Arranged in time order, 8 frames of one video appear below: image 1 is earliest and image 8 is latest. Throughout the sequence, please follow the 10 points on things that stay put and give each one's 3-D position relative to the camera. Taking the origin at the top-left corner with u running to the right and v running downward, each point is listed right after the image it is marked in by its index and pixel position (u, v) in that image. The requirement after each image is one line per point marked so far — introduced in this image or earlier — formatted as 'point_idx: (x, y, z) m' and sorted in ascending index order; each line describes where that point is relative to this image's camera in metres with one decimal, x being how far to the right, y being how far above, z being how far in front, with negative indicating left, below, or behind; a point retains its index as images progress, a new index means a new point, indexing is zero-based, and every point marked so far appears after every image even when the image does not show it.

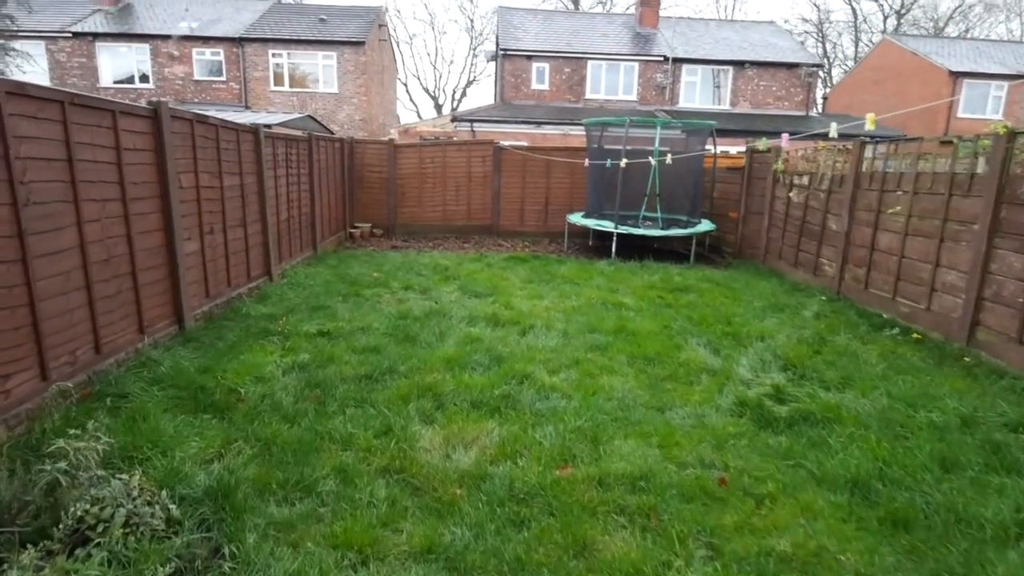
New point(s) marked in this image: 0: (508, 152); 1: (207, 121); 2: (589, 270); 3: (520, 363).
0: (-0.1, +2.4, +10.2) m
1: (-2.4, +1.3, +4.6) m
2: (+1.0, +0.2, +7.4) m
3: (+0.1, -0.5, +3.8) m
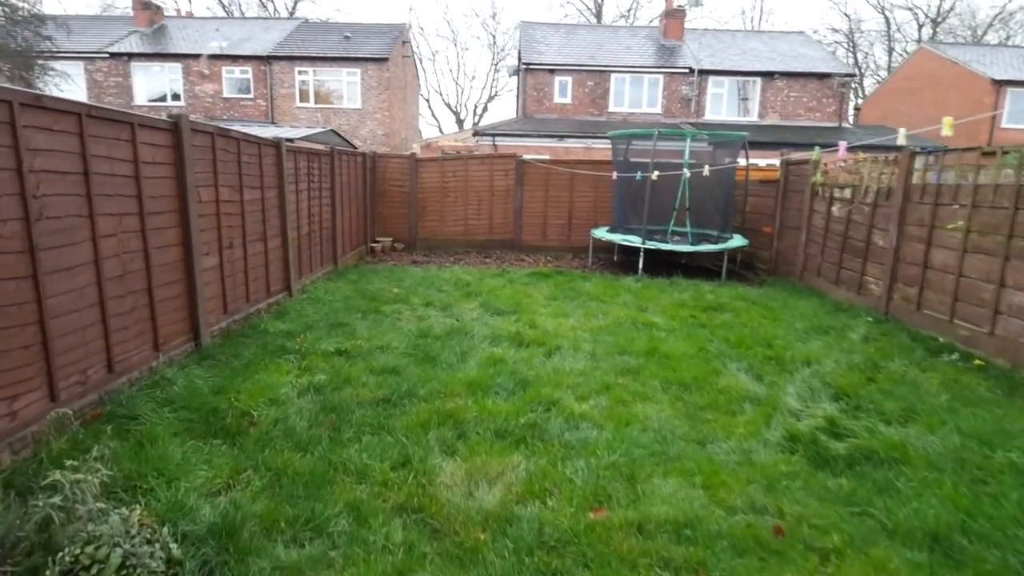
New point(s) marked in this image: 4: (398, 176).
0: (+0.3, +2.1, +10.0) m
1: (-2.2, +1.2, +4.5) m
2: (+1.3, 0.0, +7.2) m
3: (+0.2, -0.6, +3.5) m
4: (-2.0, +2.0, +10.2) m
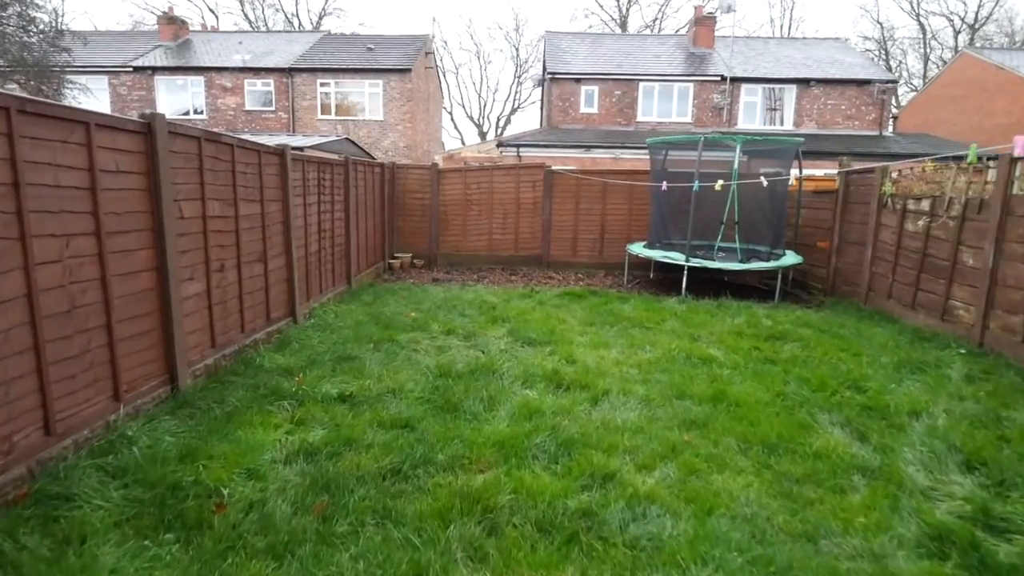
0: (+0.8, +1.8, +9.3) m
1: (-2.0, +1.0, +3.9) m
2: (+1.7, -0.2, +6.4) m
3: (+0.4, -0.8, +2.8) m
4: (-1.6, +1.7, +9.6) m
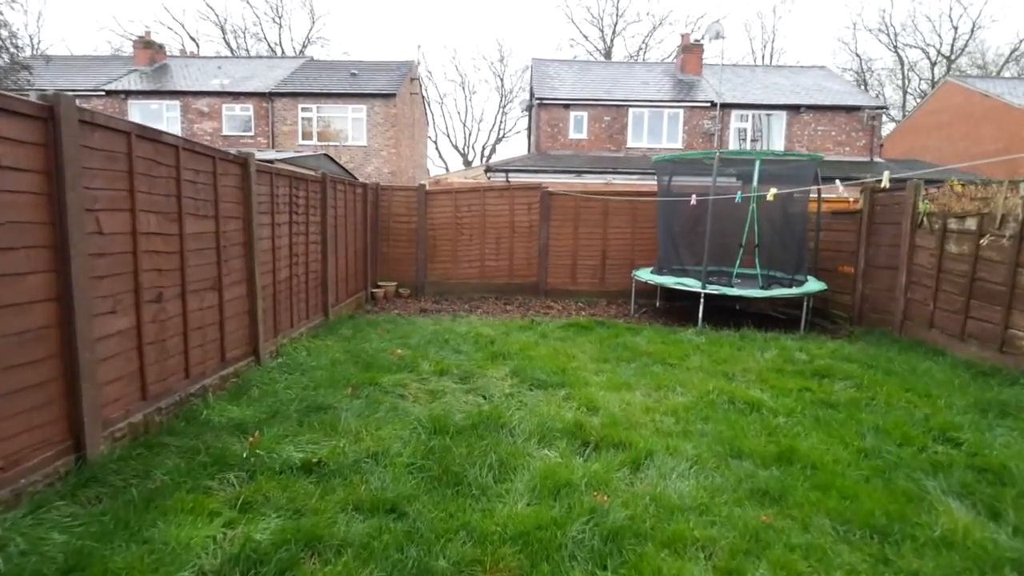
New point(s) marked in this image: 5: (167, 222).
0: (+0.7, +1.4, +8.7) m
1: (-1.9, +0.8, +3.1) m
2: (+1.7, -0.5, +5.7) m
3: (+0.5, -0.9, +2.0) m
4: (-1.7, +1.2, +8.9) m
5: (-1.9, +0.4, +3.2) m
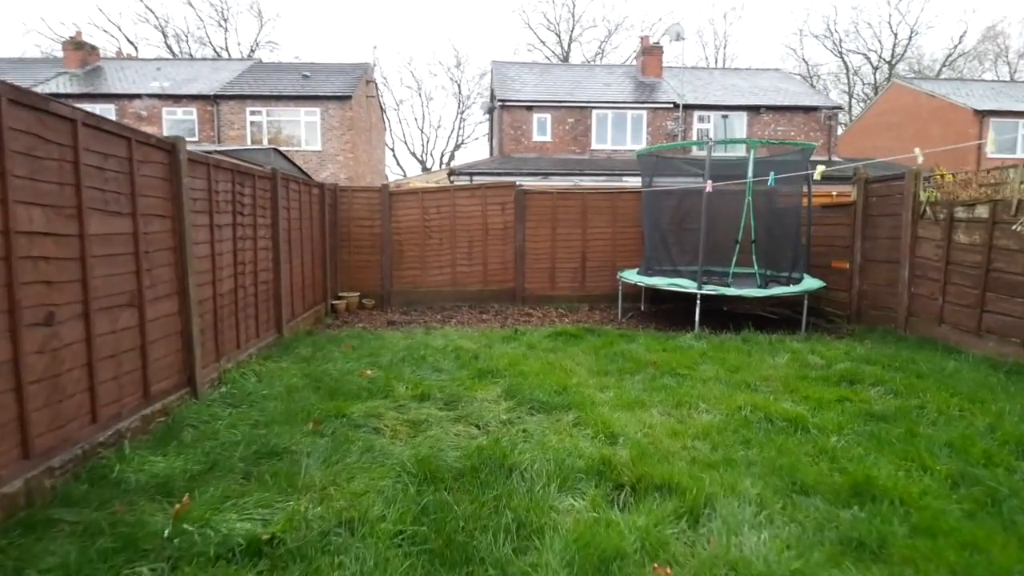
0: (+0.3, +1.3, +8.1) m
1: (-1.9, +0.7, +2.4) m
2: (+1.5, -0.6, +5.2) m
3: (+0.6, -0.9, +1.4) m
4: (-2.1, +1.0, +8.1) m
5: (-1.9, +0.3, +2.4) m
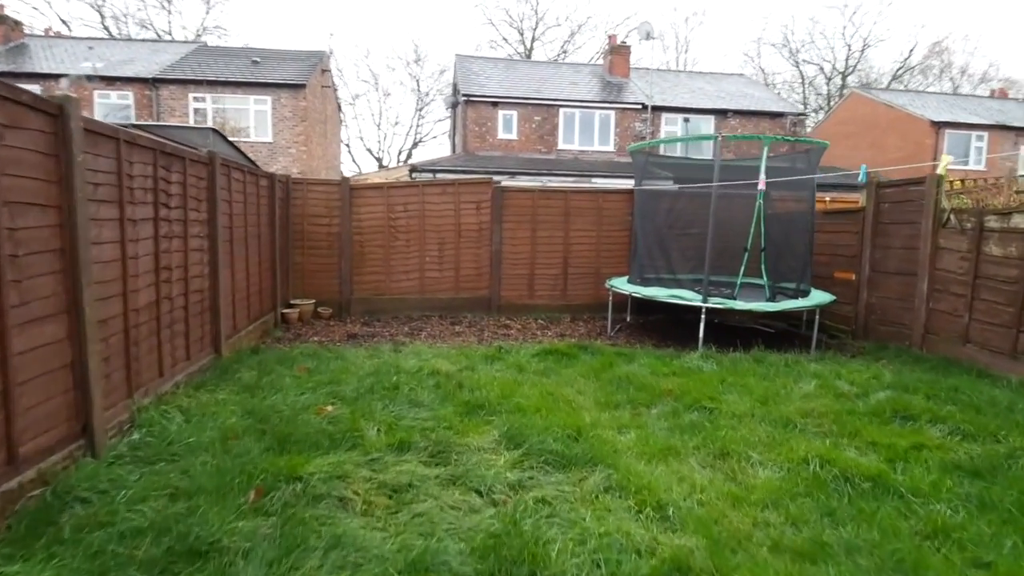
0: (0.0, +1.2, +7.3) m
1: (-1.8, +0.7, +1.5) m
2: (+1.4, -0.7, +4.5) m
3: (+0.8, -1.0, +0.7) m
4: (-2.4, +1.0, +7.2) m
5: (-1.8, +0.2, +1.5) m
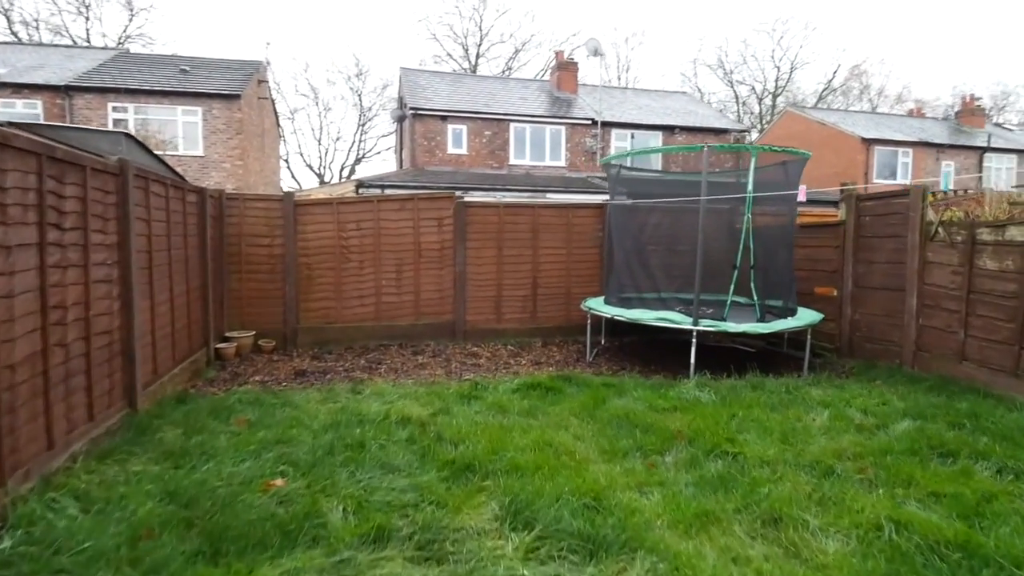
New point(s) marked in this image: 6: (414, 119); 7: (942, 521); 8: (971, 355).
0: (-0.4, +0.9, +6.8) m
1: (-1.7, +0.5, +0.8) m
2: (+1.3, -0.8, +4.0) m
3: (+1.1, -1.1, +0.2) m
4: (-2.8, +0.6, +6.4) m
5: (-1.6, +0.1, +0.8) m
6: (-2.9, +5.1, +17.2) m
7: (+1.7, -0.9, +2.3) m
8: (+3.8, -0.5, +4.7) m
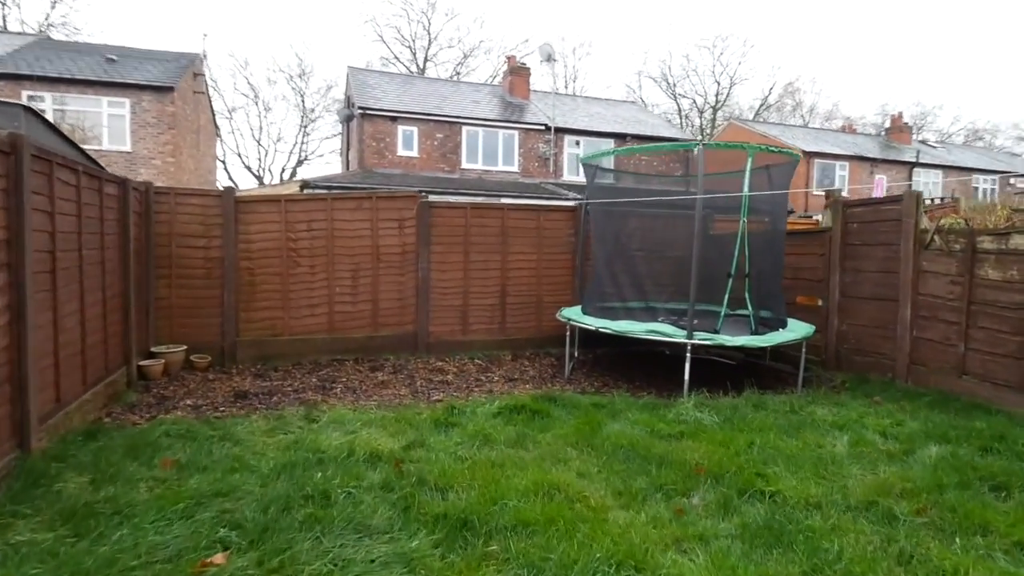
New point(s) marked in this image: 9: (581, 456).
0: (-0.8, +0.8, +6.2) m
1: (-1.4, +0.5, +0.1) m
2: (+1.2, -0.9, +3.6) m
3: (+1.4, -1.1, -0.3) m
4: (-3.1, +0.6, +5.6) m
5: (-1.4, 0.0, +0.1) m
6: (-4.2, +4.9, +16.4) m
7: (+1.8, -1.0, +1.9) m
8: (+3.6, -0.6, +4.5) m
9: (+0.4, -0.9, +3.2) m
